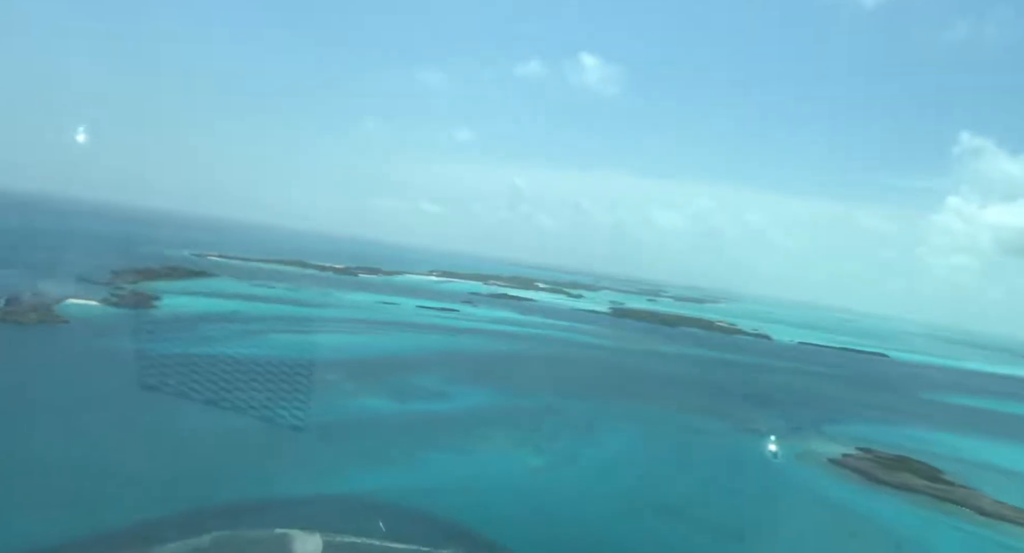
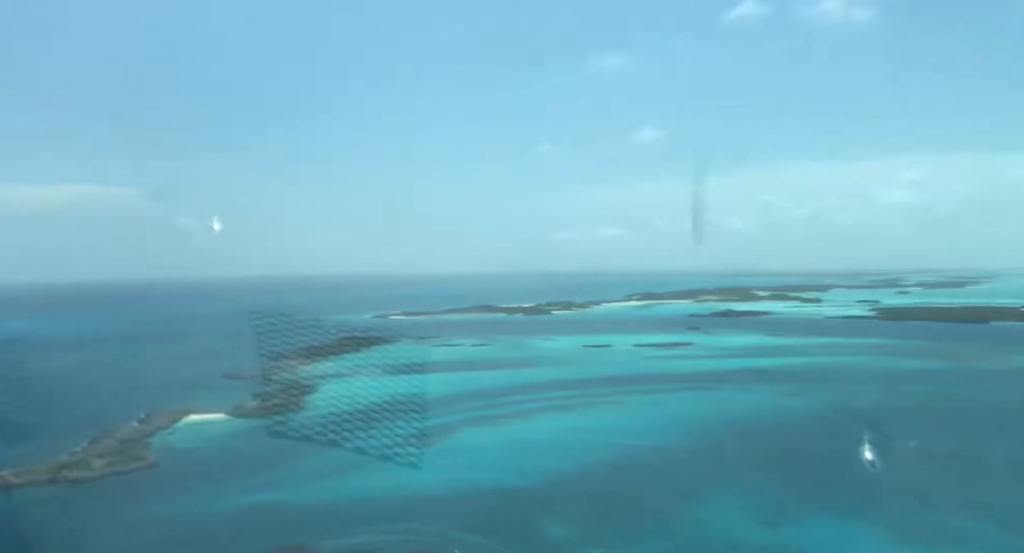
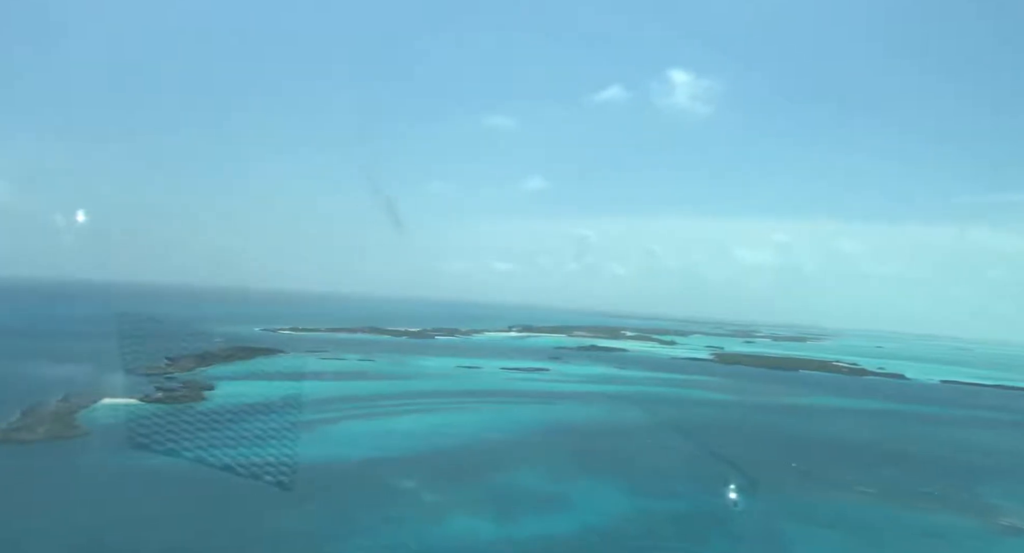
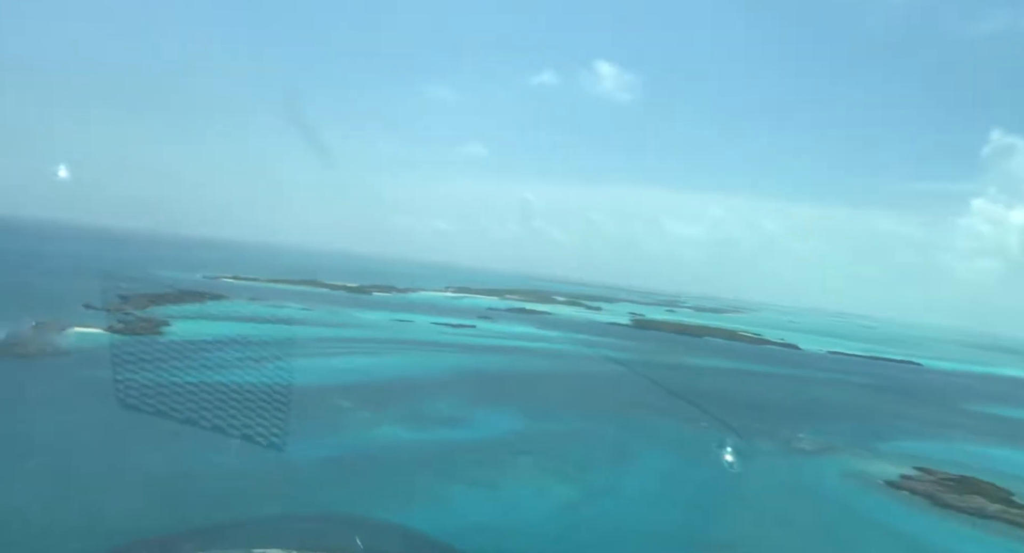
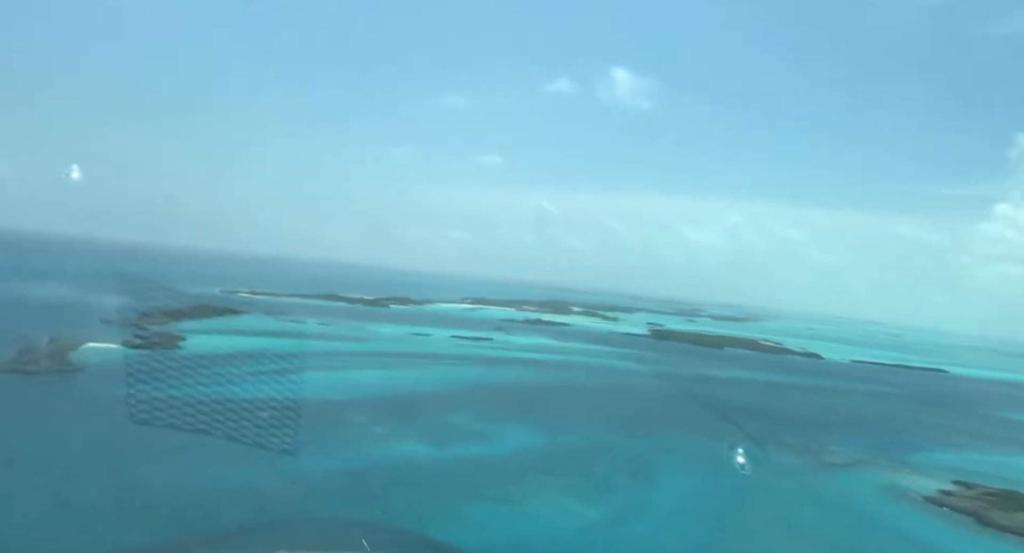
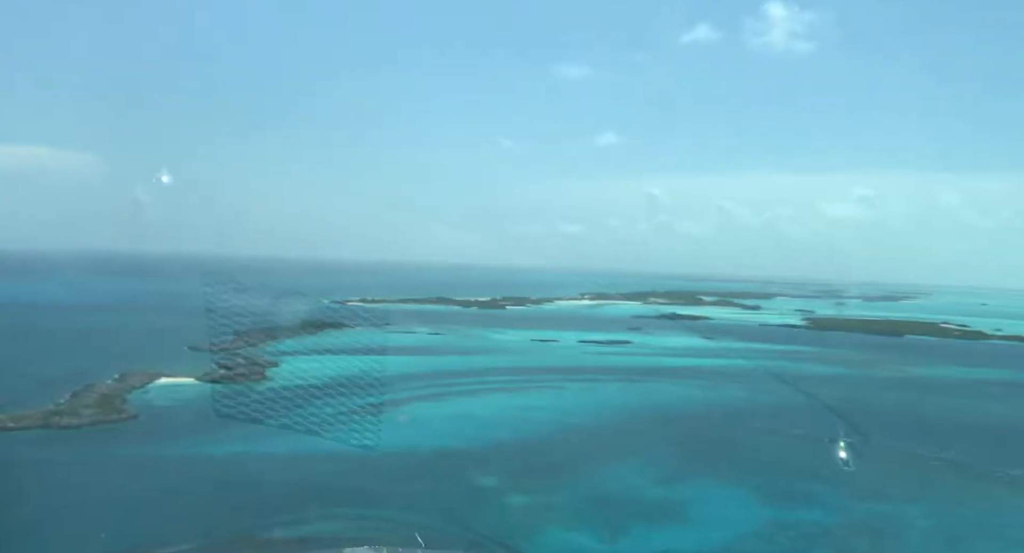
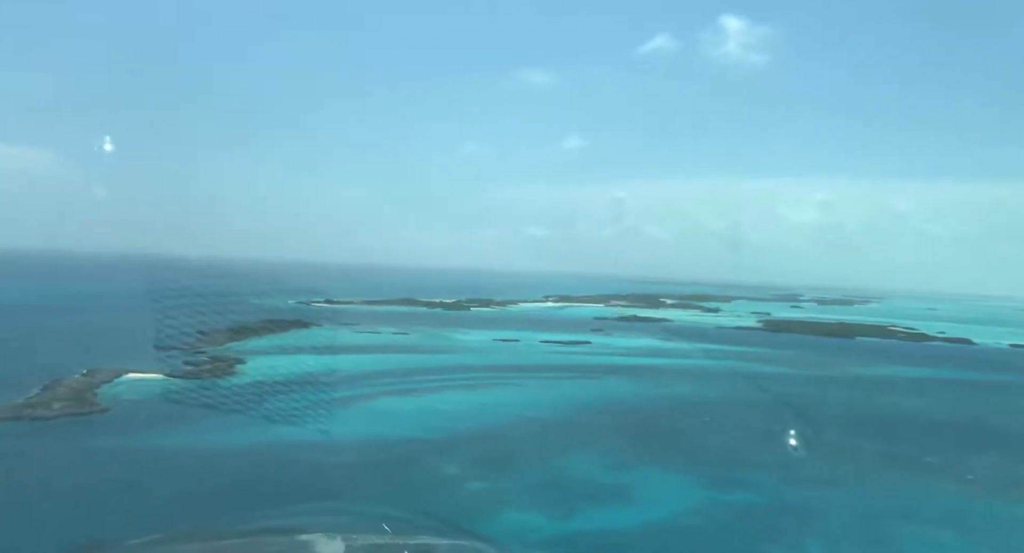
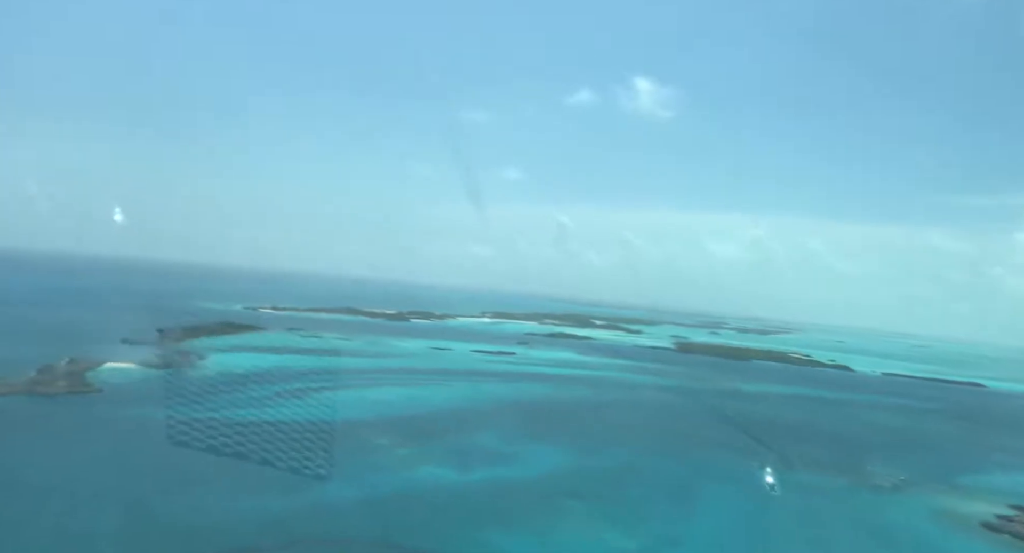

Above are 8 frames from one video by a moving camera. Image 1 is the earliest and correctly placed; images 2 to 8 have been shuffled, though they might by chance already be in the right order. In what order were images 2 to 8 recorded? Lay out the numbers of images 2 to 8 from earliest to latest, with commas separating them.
4, 5, 8, 3, 7, 6, 2
